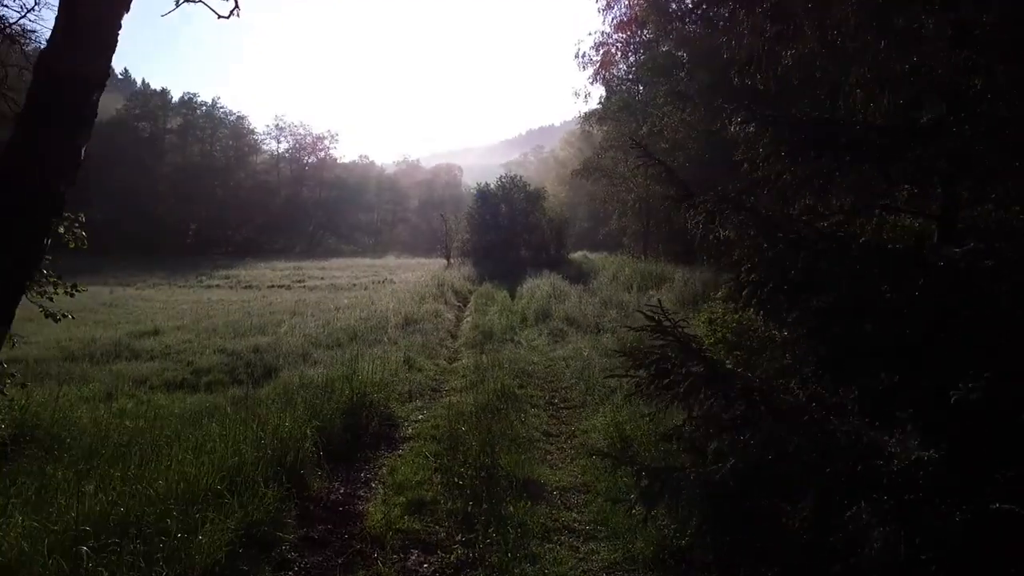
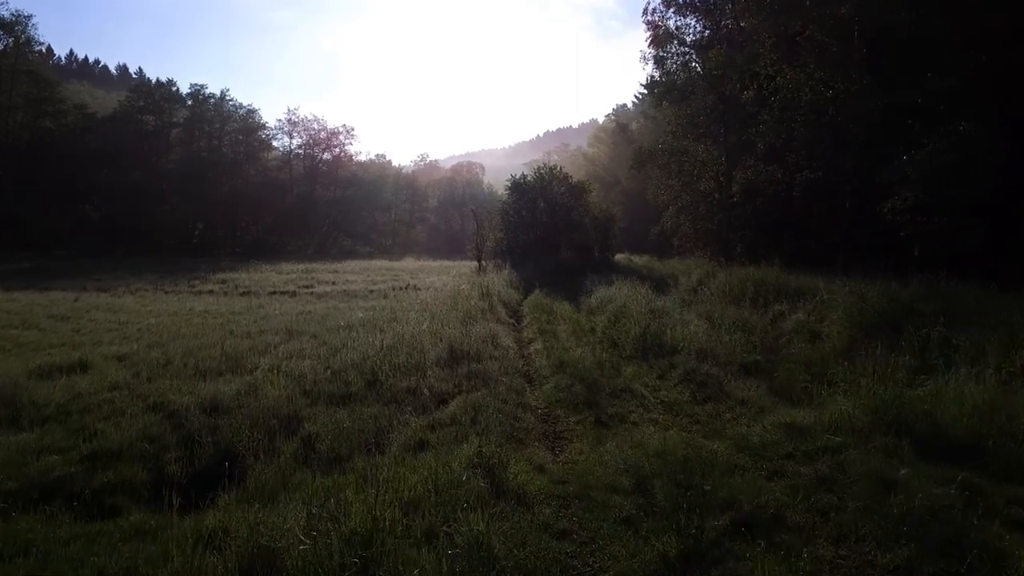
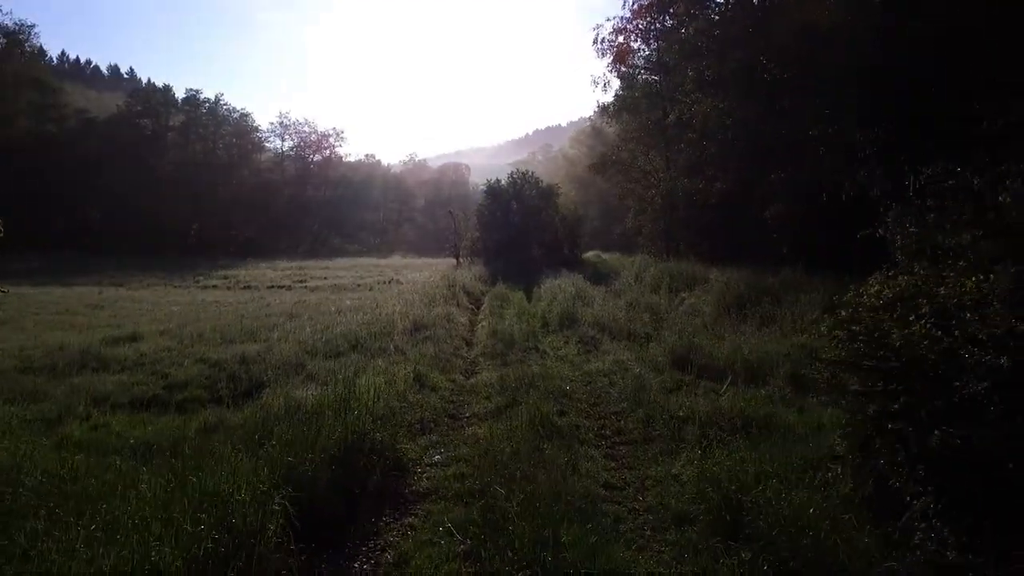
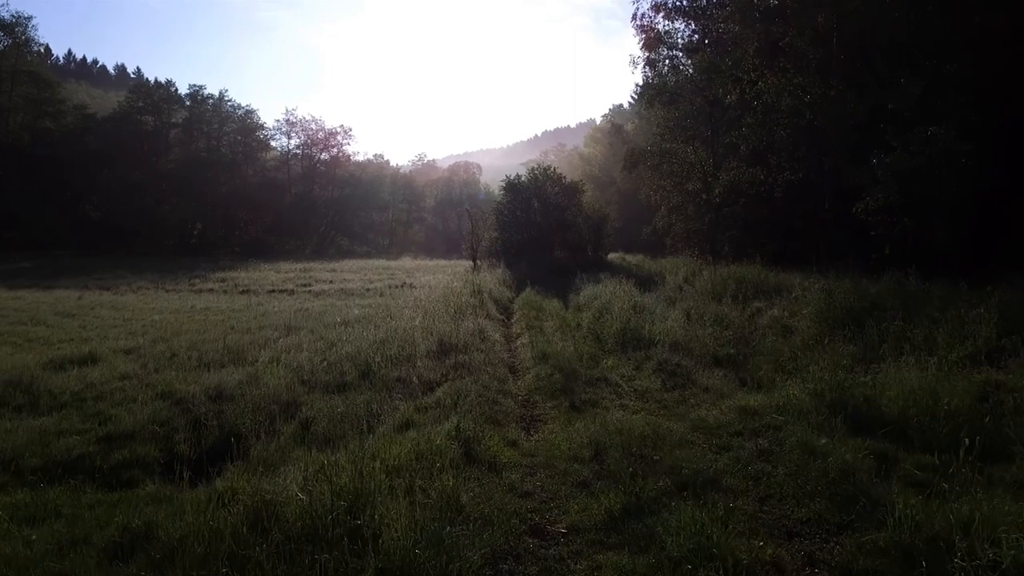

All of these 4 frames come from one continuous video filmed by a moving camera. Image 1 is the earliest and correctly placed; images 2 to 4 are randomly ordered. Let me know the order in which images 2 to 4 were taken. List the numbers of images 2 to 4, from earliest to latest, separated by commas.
3, 4, 2
